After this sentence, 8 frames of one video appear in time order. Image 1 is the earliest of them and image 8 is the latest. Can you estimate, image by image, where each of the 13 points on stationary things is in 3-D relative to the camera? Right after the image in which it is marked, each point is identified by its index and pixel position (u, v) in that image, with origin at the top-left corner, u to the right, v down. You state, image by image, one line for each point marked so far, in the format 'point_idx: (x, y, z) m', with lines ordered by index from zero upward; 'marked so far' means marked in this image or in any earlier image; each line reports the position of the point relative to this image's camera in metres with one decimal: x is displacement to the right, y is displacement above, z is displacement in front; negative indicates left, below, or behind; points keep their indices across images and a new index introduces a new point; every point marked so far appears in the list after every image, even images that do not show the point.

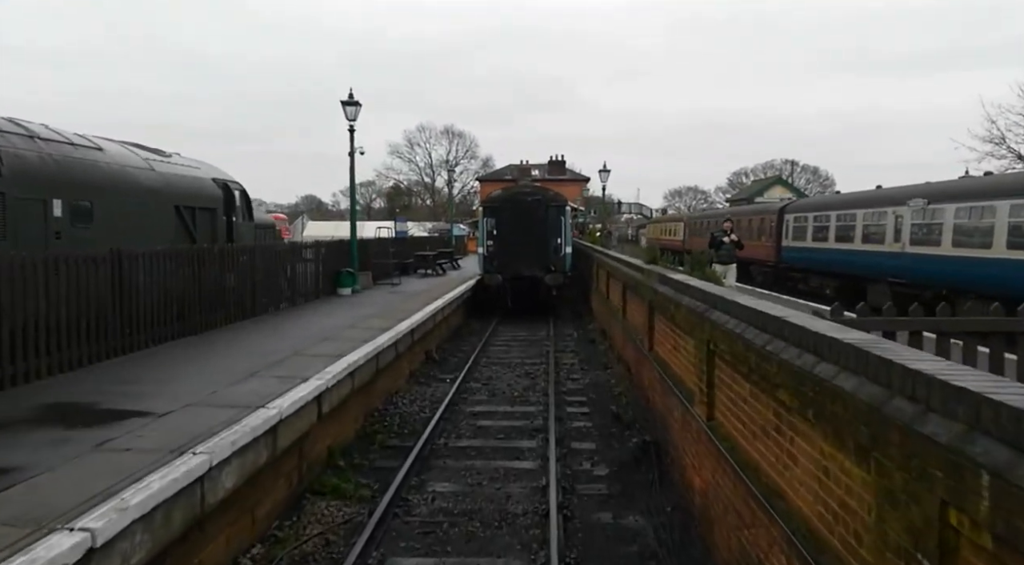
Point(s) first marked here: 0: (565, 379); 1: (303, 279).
0: (+0.9, -1.7, +11.5) m
1: (-4.3, +0.1, +13.7) m
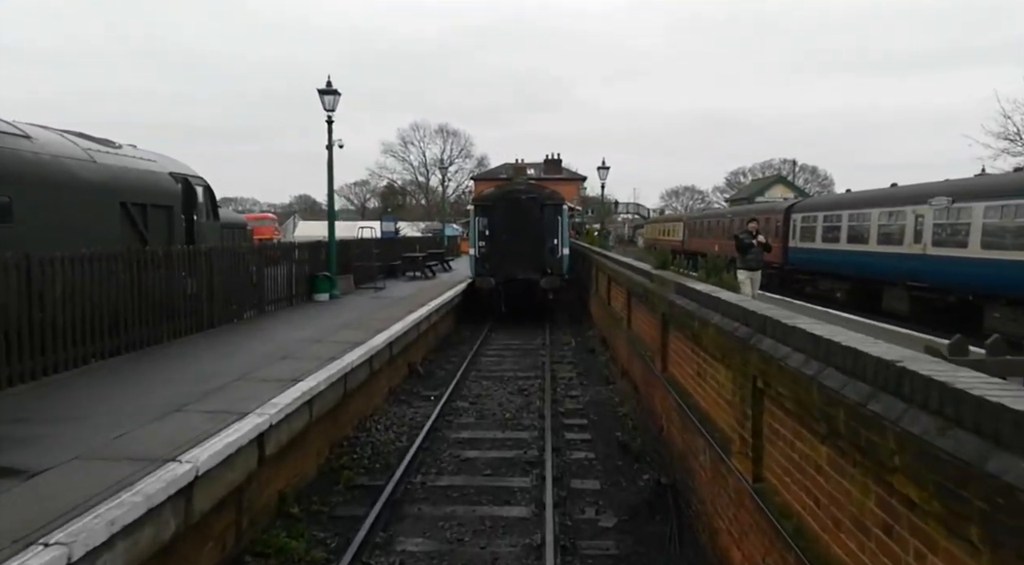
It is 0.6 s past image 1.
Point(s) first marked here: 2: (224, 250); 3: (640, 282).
0: (+0.8, -1.8, +10.3) m
1: (-4.4, 0.0, +12.5) m
2: (-4.5, +0.5, +10.7) m
3: (+1.7, 0.0, +9.1) m
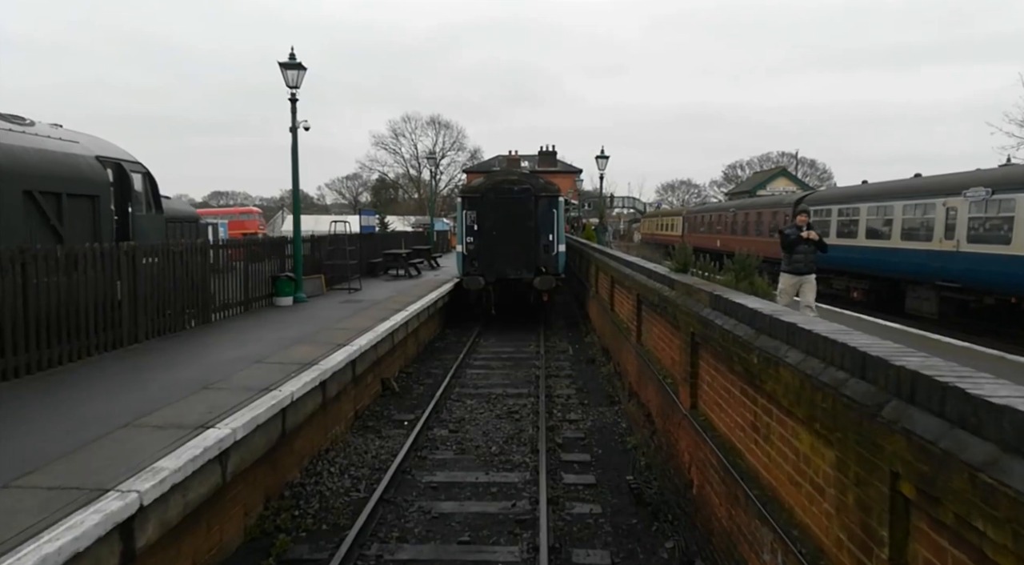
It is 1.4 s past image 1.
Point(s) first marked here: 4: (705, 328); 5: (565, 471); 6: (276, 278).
0: (+0.6, -1.9, +8.7) m
1: (-4.6, 0.0, +10.9) m
2: (-4.7, +0.5, +9.1) m
3: (+1.6, -0.1, +7.5) m
4: (+1.4, -0.3, +4.8) m
5: (+0.6, -2.0, +7.0) m
6: (-4.4, +0.1, +12.0) m
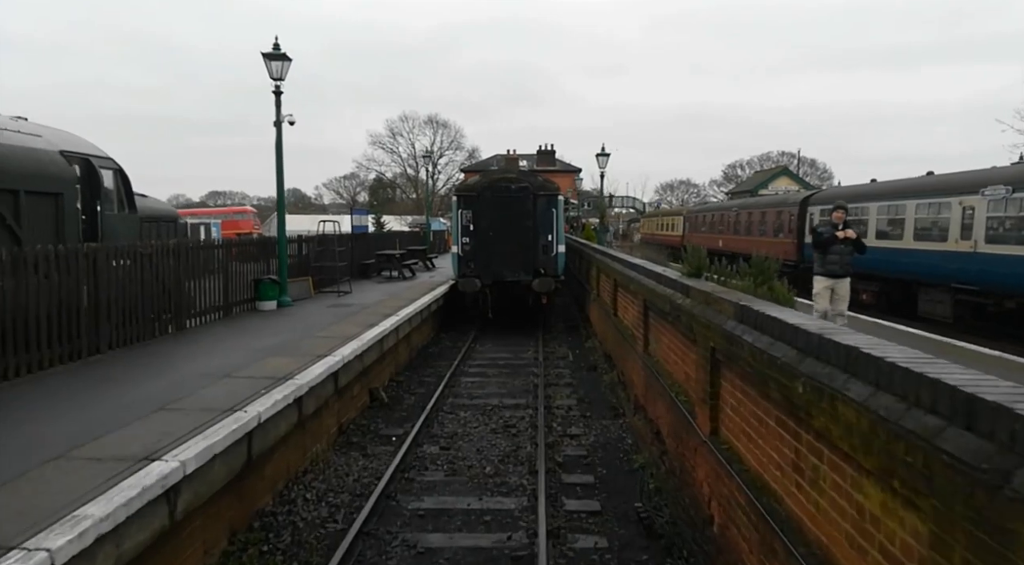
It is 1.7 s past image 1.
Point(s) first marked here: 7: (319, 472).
0: (+0.6, -1.9, +8.1) m
1: (-4.7, -0.1, +10.2) m
2: (-4.7, +0.4, +8.4) m
3: (+1.5, -0.1, +6.9) m
4: (+1.4, -0.4, +4.2) m
5: (+0.5, -2.1, +6.4) m
6: (-4.4, 0.0, +11.3) m
7: (-2.0, -2.0, +6.8) m
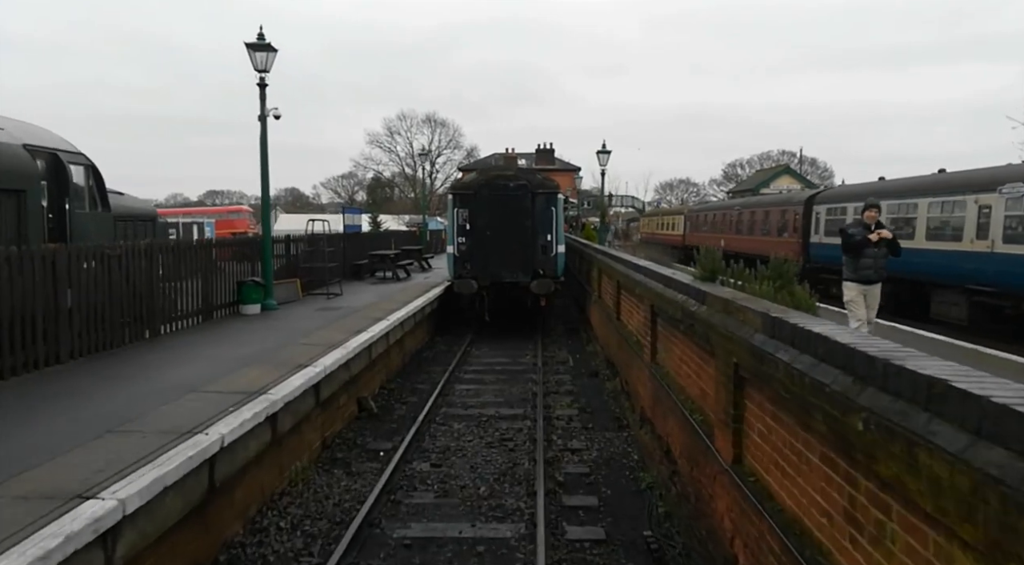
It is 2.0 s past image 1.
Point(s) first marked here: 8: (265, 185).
0: (+0.5, -2.0, +7.5) m
1: (-4.7, -0.1, +9.6) m
2: (-4.8, +0.4, +7.9) m
3: (+1.5, -0.2, +6.3) m
4: (+1.4, -0.4, +3.6) m
5: (+0.5, -2.1, +5.8) m
6: (-4.5, 0.0, +10.7) m
7: (-2.1, -2.0, +6.2) m
8: (-4.0, +1.6, +10.6) m
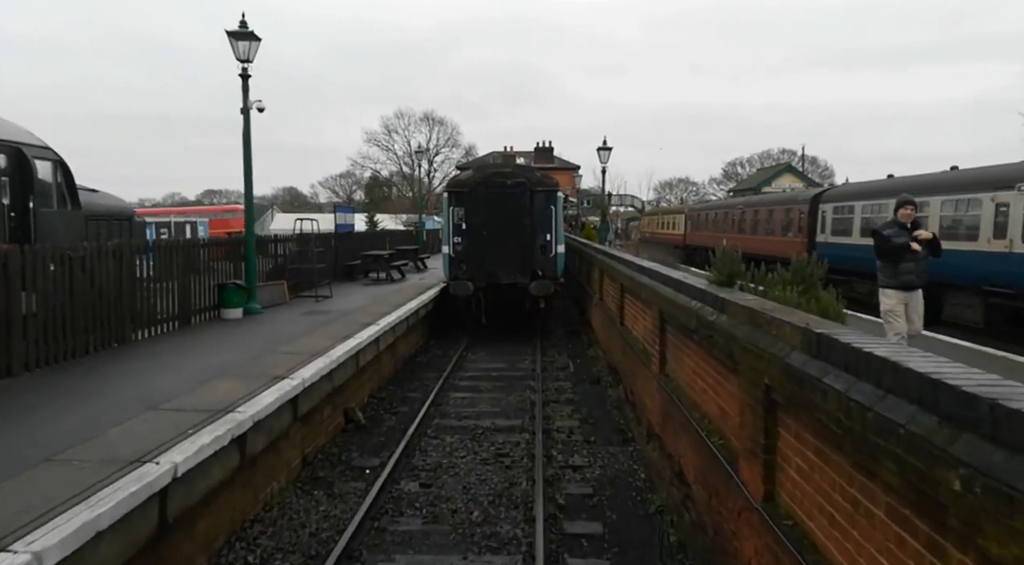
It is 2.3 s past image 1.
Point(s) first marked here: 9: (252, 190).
0: (+0.5, -2.0, +7.0) m
1: (-4.7, -0.1, +9.1) m
2: (-4.8, +0.3, +7.3) m
3: (+1.5, -0.2, +5.7) m
4: (+1.3, -0.5, +3.1) m
5: (+0.5, -2.2, +5.2) m
6: (-4.5, 0.0, +10.1) m
7: (-2.1, -2.1, +5.6) m
8: (-4.1, +1.6, +10.0) m
9: (-4.1, +1.4, +10.2) m
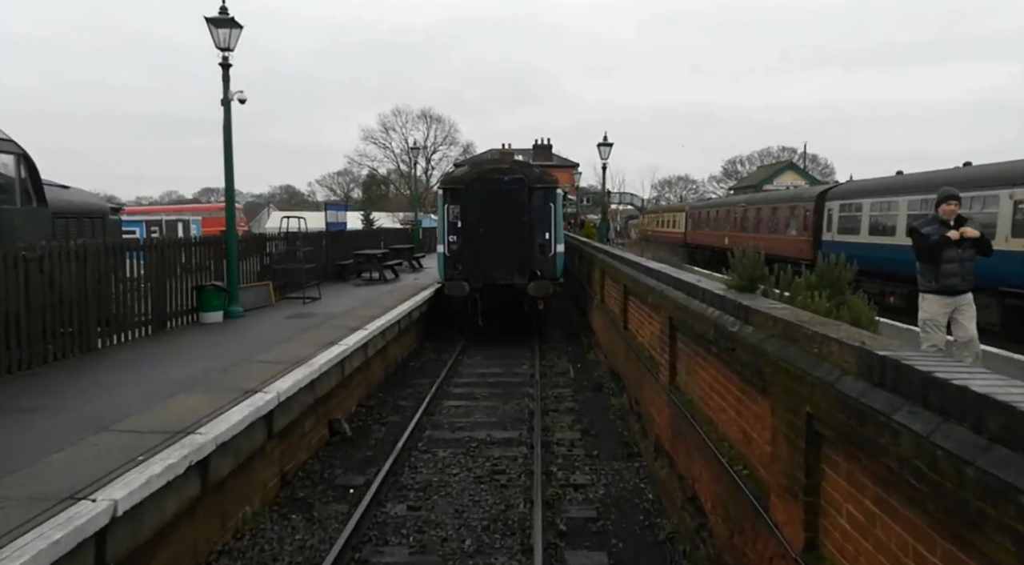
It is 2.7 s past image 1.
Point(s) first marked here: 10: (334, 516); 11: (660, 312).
0: (+0.5, -2.0, +6.4) m
1: (-4.8, -0.2, +8.5) m
2: (-4.8, +0.3, +6.7) m
3: (+1.4, -0.2, +5.2) m
4: (+1.3, -0.5, +2.5) m
5: (+0.4, -2.2, +4.7) m
6: (-4.6, -0.1, +9.6) m
7: (-2.1, -2.1, +5.1) m
8: (-4.1, +1.5, +9.5) m
9: (-4.1, +1.4, +9.6) m
10: (-1.6, -2.1, +5.8) m
11: (+1.5, -0.3, +6.5) m
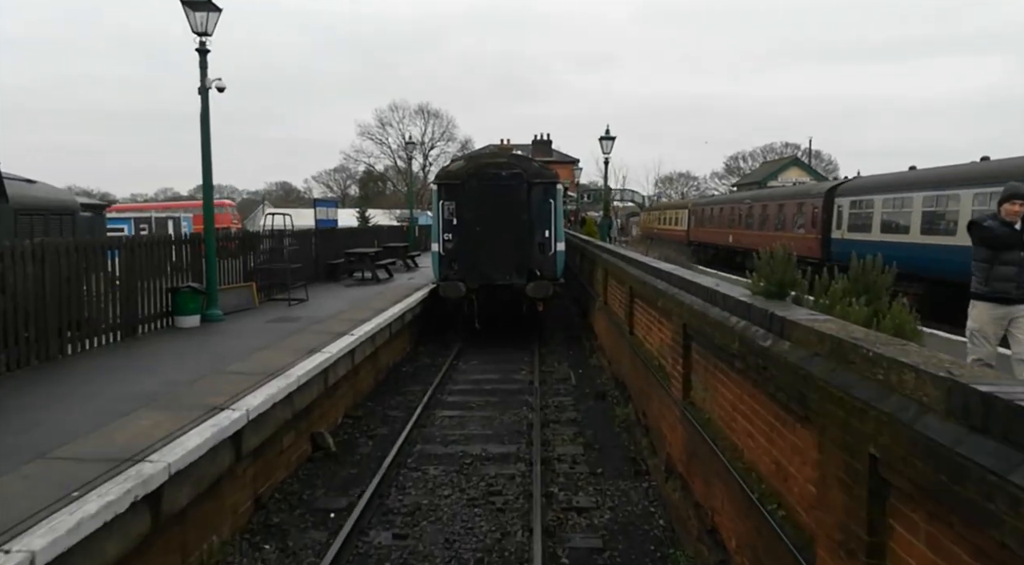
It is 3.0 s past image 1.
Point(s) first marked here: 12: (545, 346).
0: (+0.4, -2.1, +5.8) m
1: (-4.8, -0.2, +7.9) m
2: (-4.9, +0.3, +6.1) m
3: (+1.4, -0.3, +4.6) m
4: (+1.3, -0.6, +1.9) m
5: (+0.4, -2.2, +4.1) m
6: (-4.6, -0.1, +9.0) m
7: (-2.2, -2.1, +4.5) m
8: (-4.2, +1.5, +8.9) m
9: (-4.2, +1.4, +9.0) m
10: (-1.6, -2.1, +5.2) m
11: (+1.5, -0.3, +5.9) m
12: (+0.7, -1.3, +13.1) m
